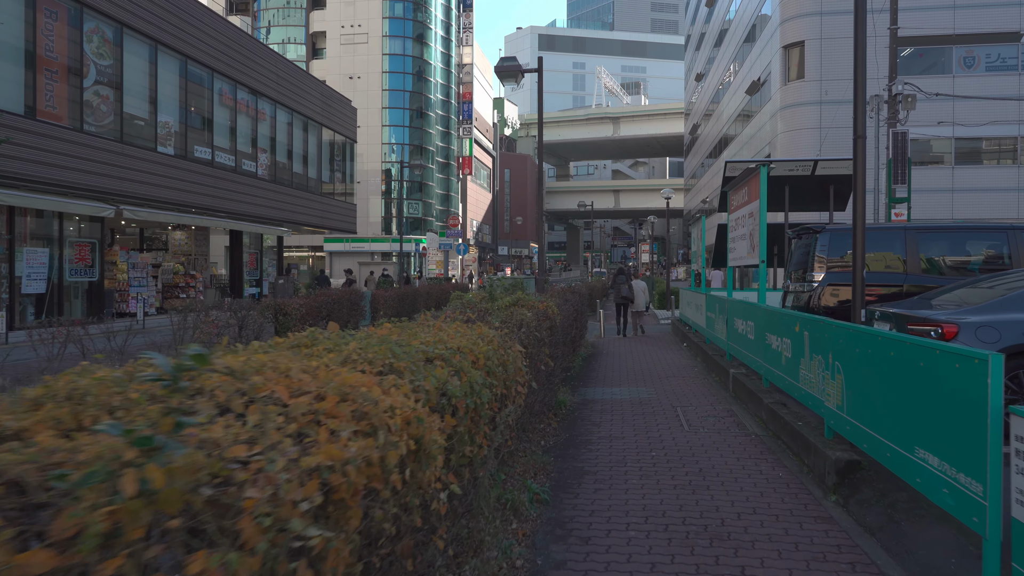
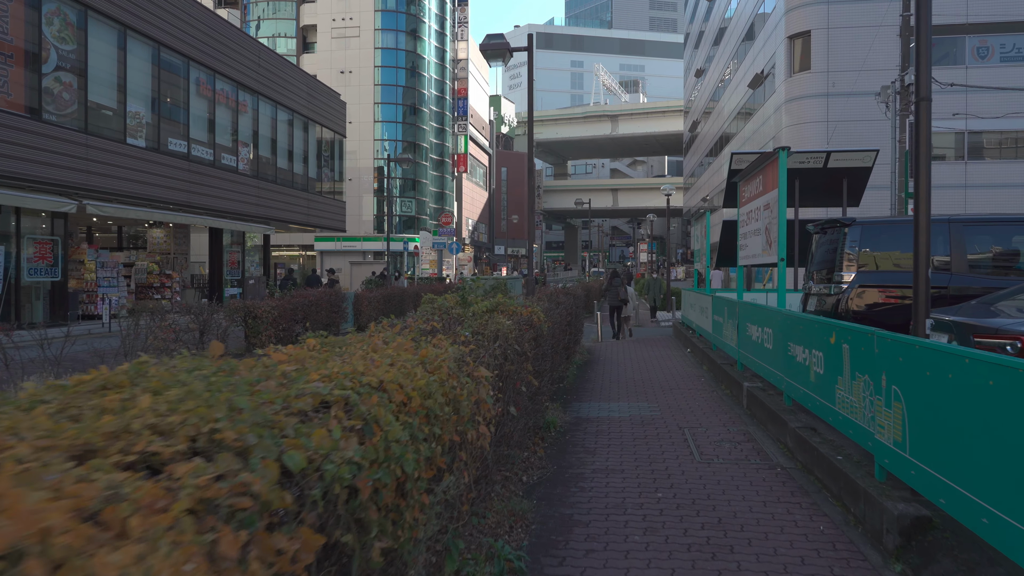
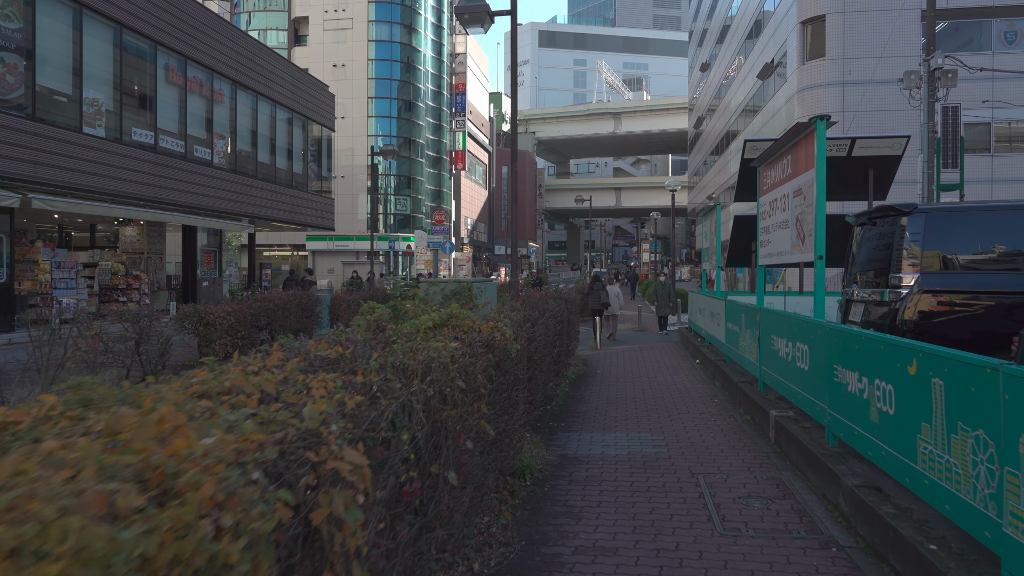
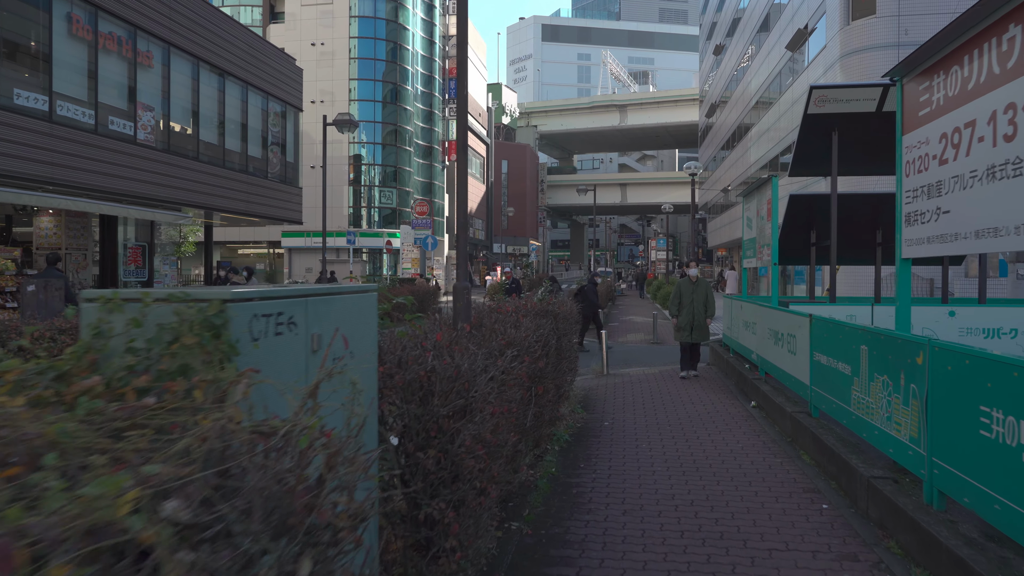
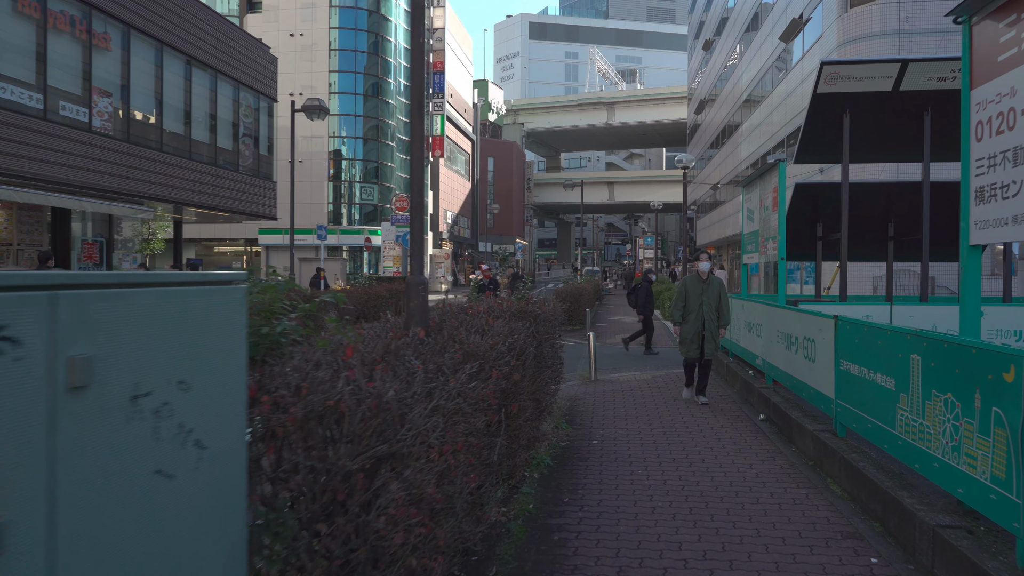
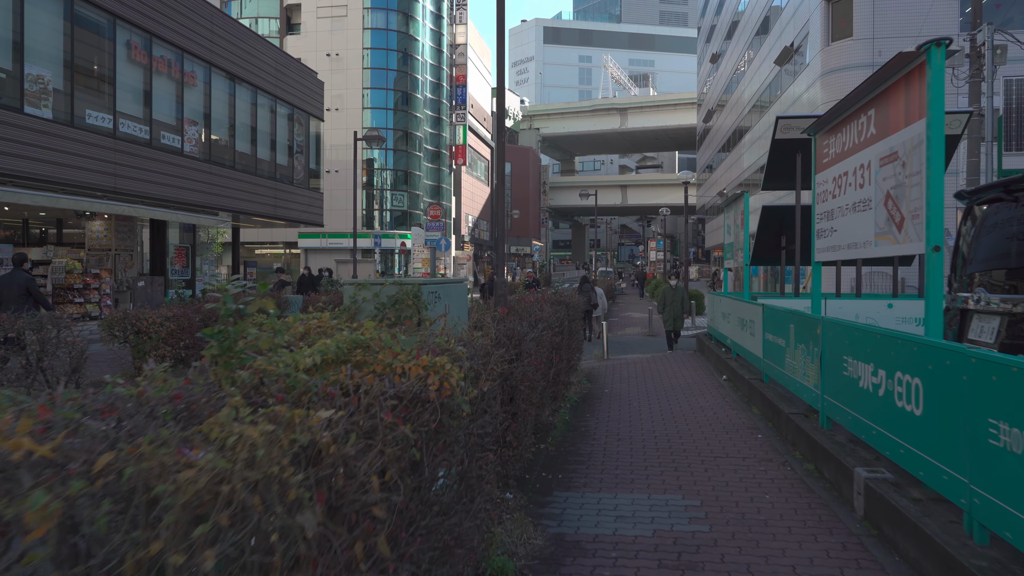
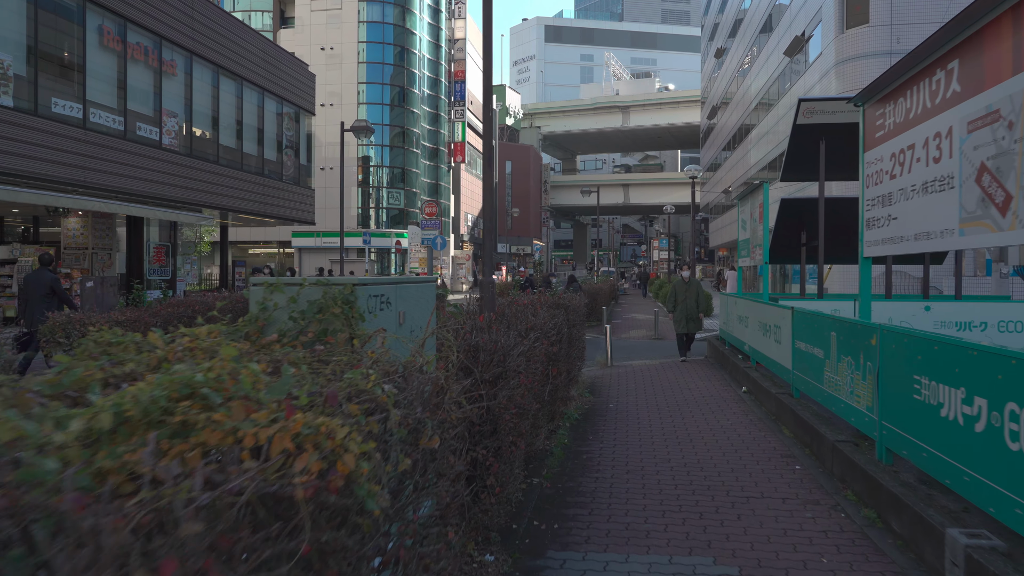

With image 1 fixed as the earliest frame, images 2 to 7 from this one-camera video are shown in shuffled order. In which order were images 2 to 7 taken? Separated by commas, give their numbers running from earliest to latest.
2, 3, 6, 7, 4, 5
